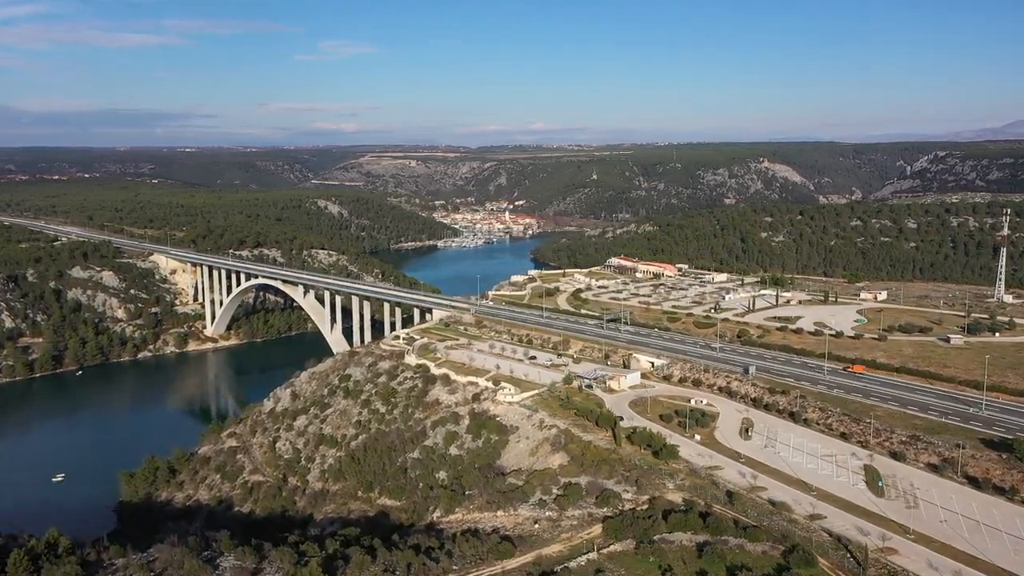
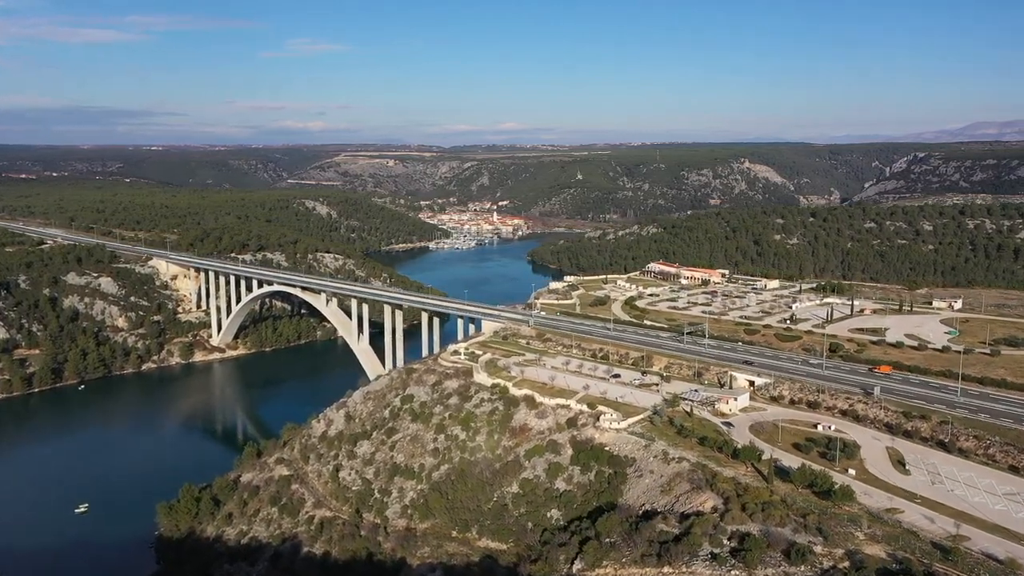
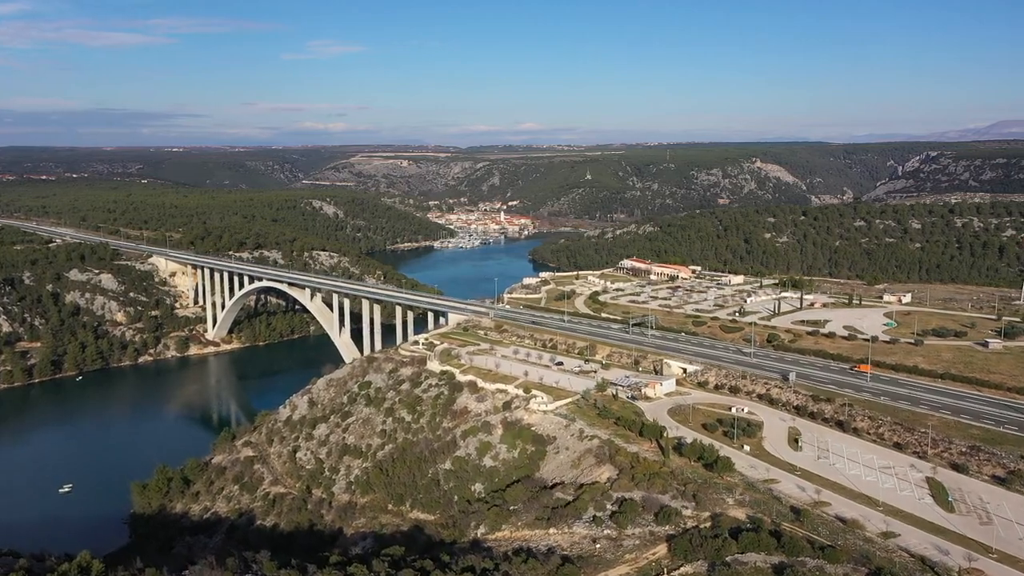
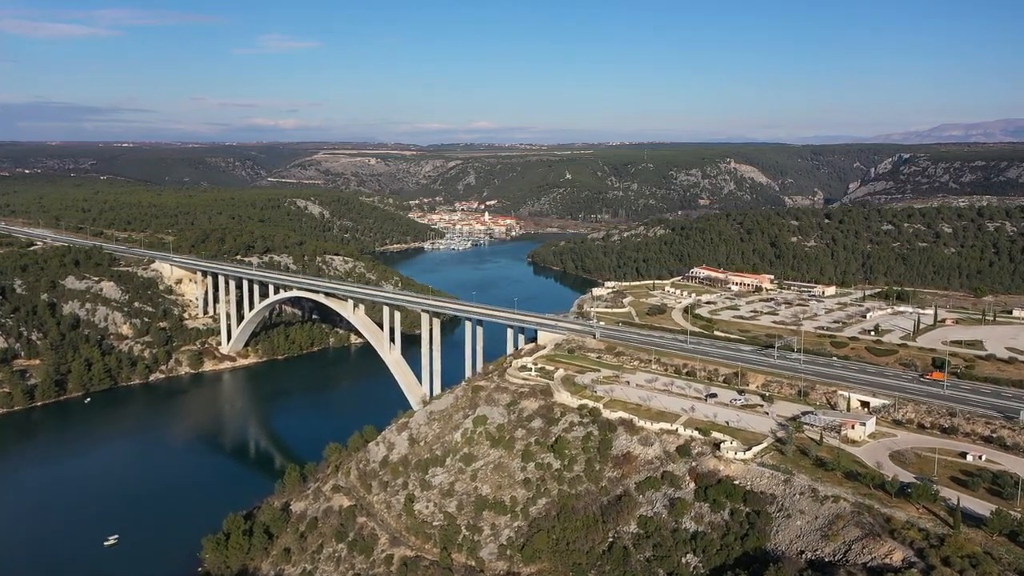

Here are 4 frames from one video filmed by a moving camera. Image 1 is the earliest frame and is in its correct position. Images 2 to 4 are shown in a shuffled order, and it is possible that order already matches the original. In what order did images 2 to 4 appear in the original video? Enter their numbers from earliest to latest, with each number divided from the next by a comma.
3, 2, 4
